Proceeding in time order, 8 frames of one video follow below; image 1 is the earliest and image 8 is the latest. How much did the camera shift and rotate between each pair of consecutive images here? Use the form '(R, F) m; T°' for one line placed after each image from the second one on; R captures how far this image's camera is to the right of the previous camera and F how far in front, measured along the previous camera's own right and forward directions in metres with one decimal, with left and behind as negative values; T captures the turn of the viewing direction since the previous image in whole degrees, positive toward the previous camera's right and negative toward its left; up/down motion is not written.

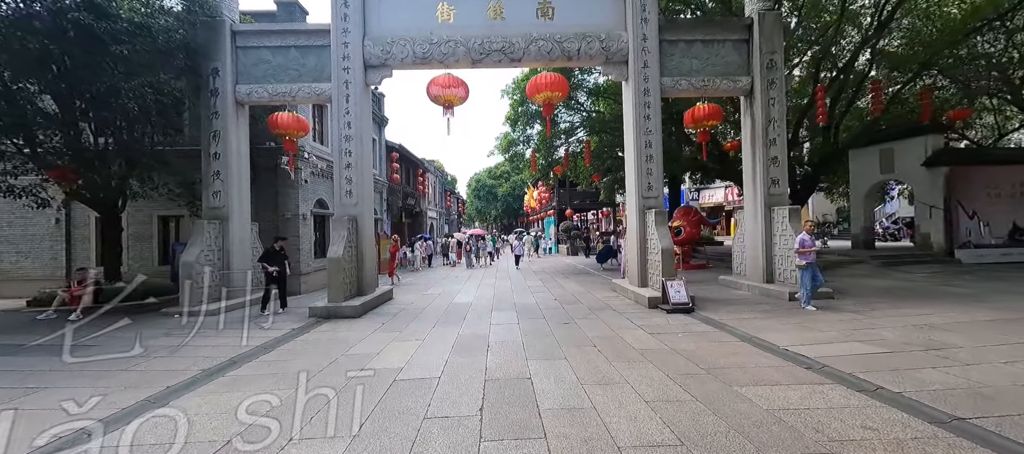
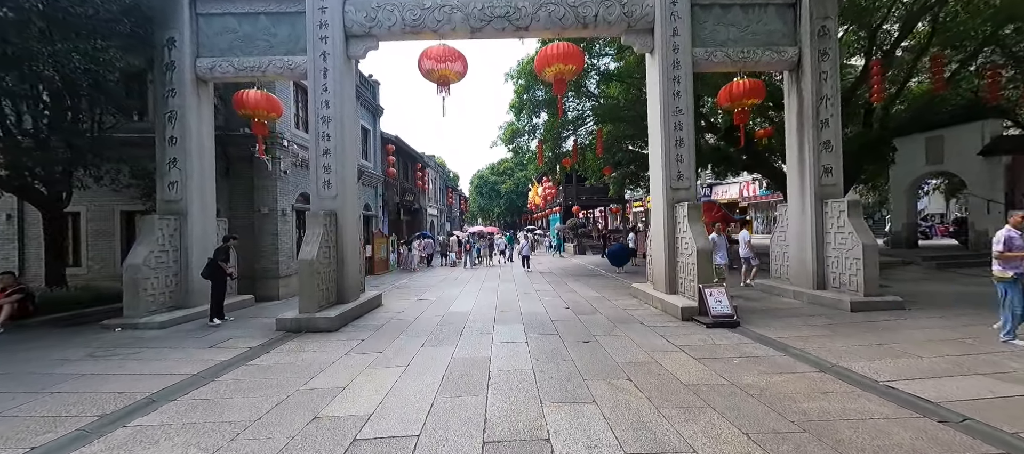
(0.0, +1.2) m; 0°
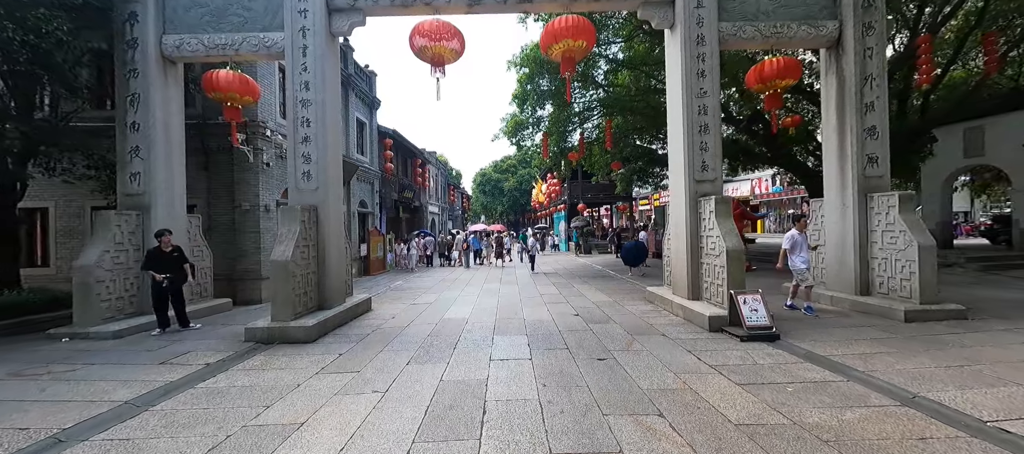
(0.0, +0.8) m; 0°
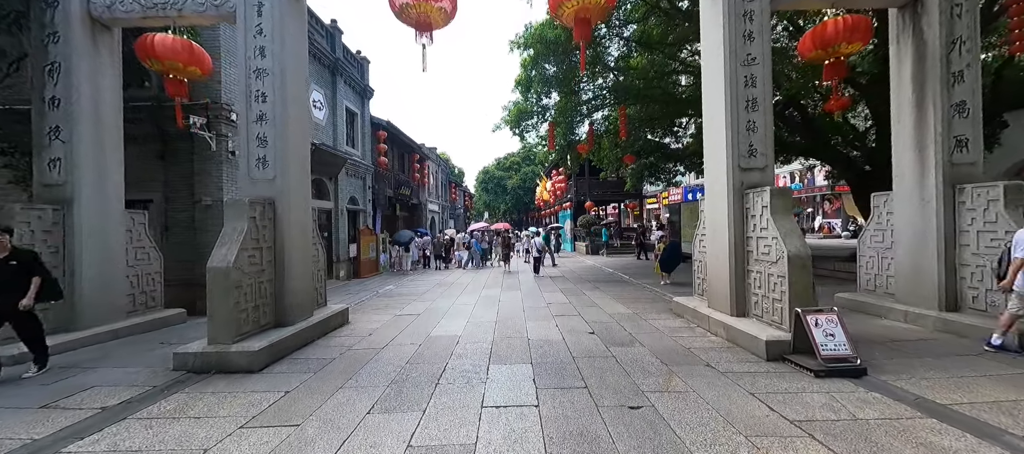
(0.0, +1.2) m; -1°
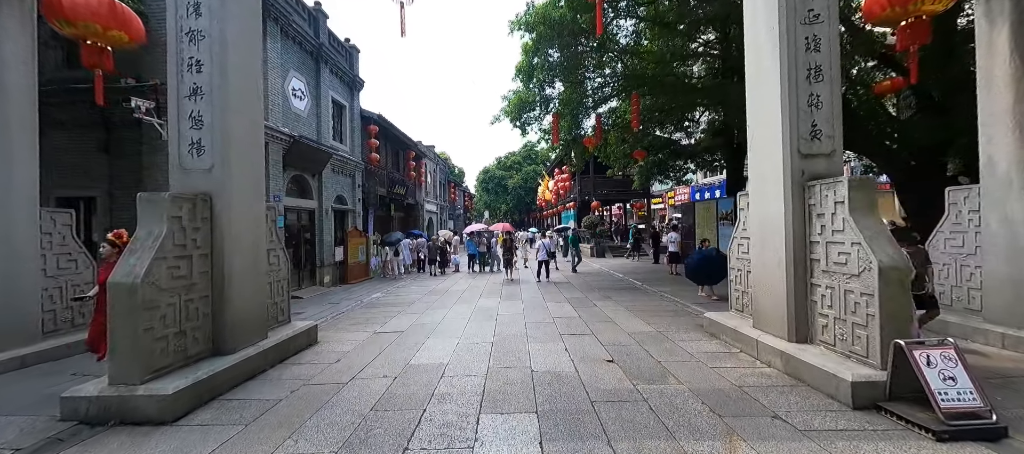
(0.0, +1.1) m; 0°
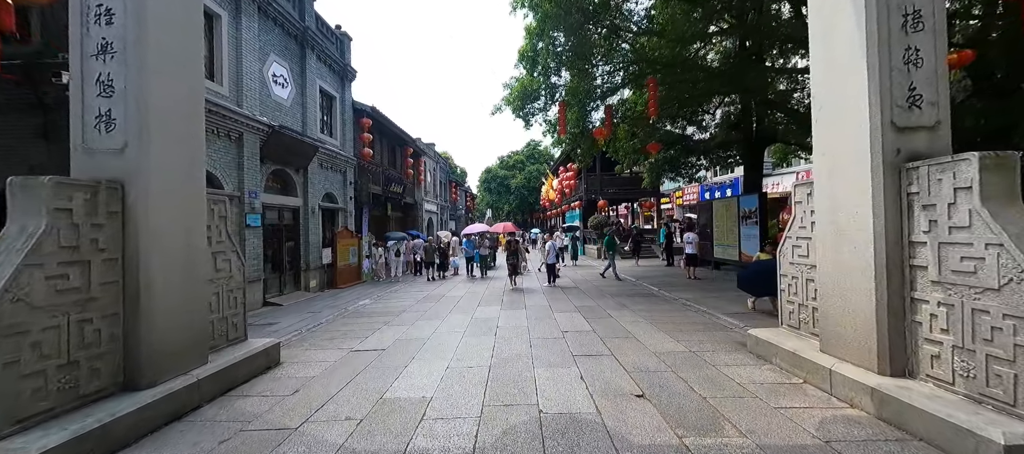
(0.0, +0.9) m; 0°
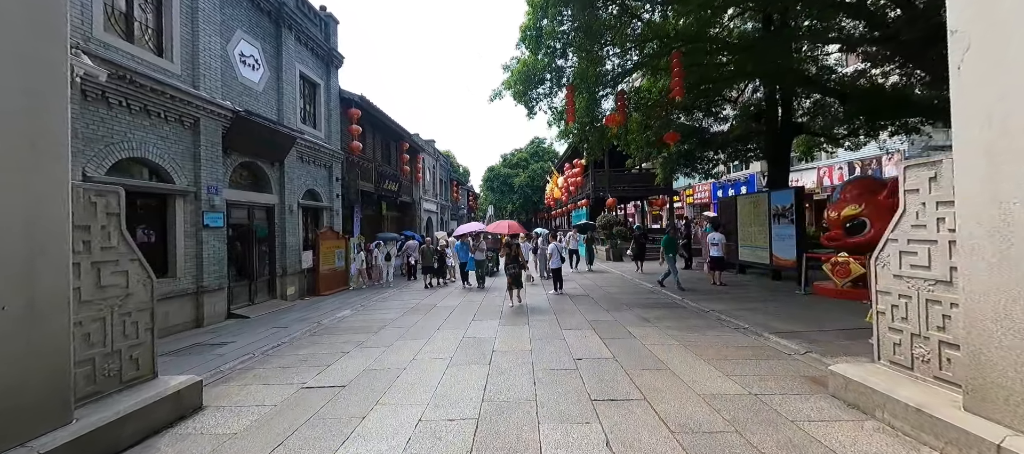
(+0.1, +1.1) m; -1°
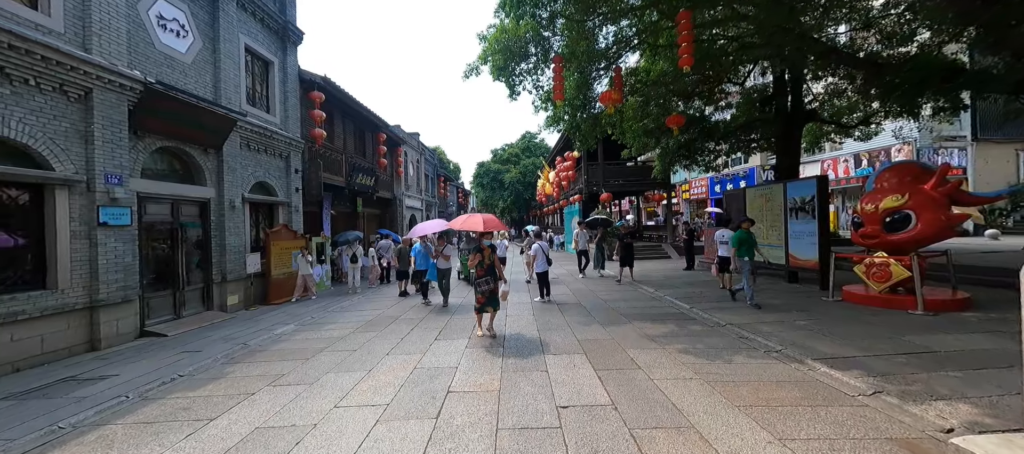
(+0.3, +1.2) m; +1°
